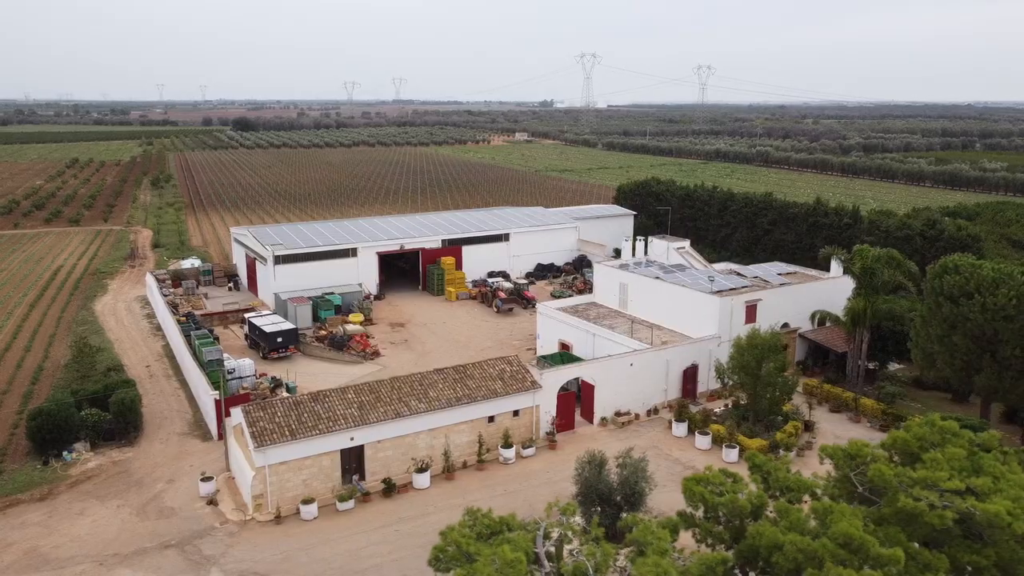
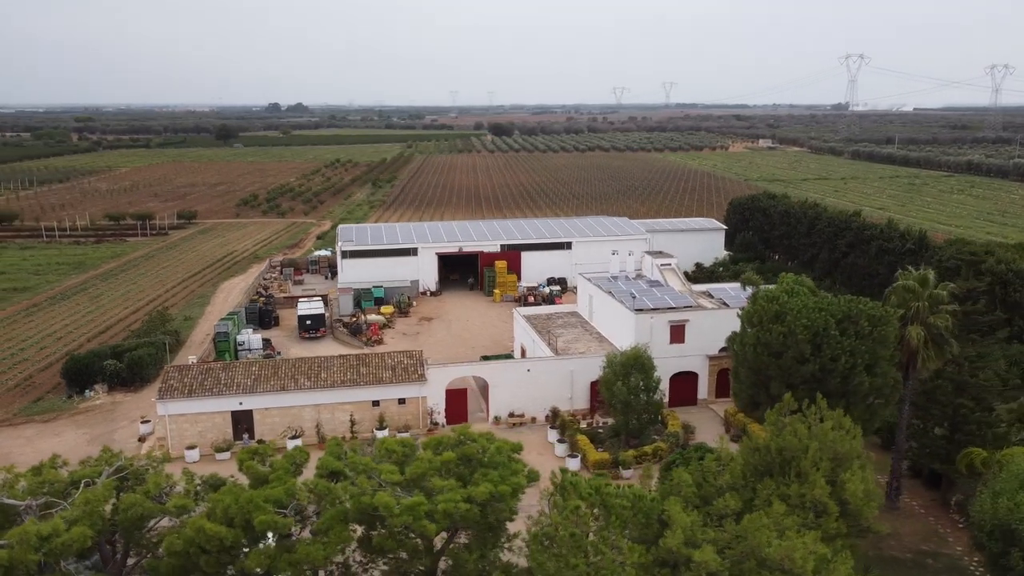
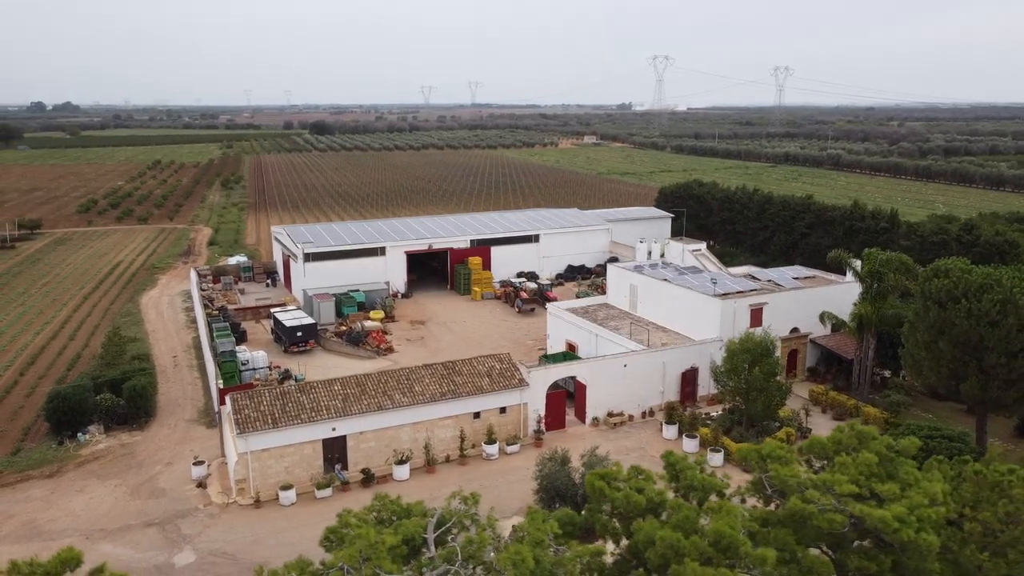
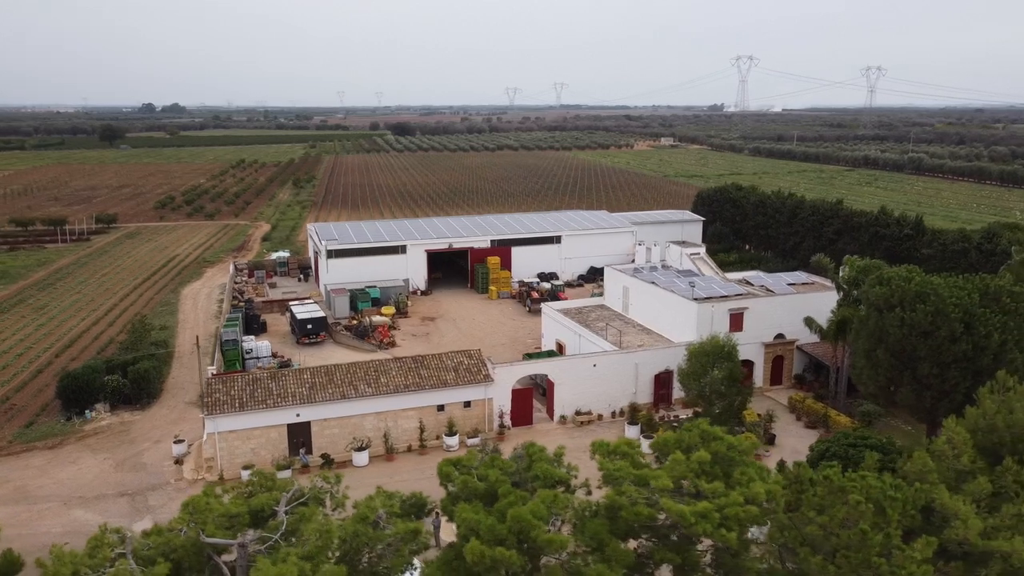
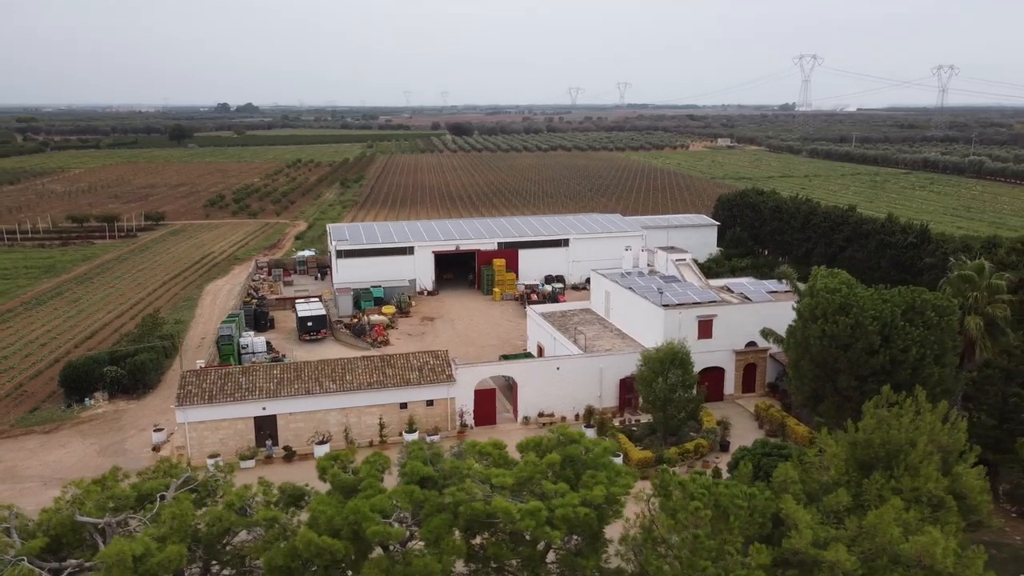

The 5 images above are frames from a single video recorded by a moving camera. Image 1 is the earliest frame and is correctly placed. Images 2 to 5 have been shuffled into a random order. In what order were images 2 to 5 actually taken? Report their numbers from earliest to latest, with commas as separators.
3, 4, 5, 2
